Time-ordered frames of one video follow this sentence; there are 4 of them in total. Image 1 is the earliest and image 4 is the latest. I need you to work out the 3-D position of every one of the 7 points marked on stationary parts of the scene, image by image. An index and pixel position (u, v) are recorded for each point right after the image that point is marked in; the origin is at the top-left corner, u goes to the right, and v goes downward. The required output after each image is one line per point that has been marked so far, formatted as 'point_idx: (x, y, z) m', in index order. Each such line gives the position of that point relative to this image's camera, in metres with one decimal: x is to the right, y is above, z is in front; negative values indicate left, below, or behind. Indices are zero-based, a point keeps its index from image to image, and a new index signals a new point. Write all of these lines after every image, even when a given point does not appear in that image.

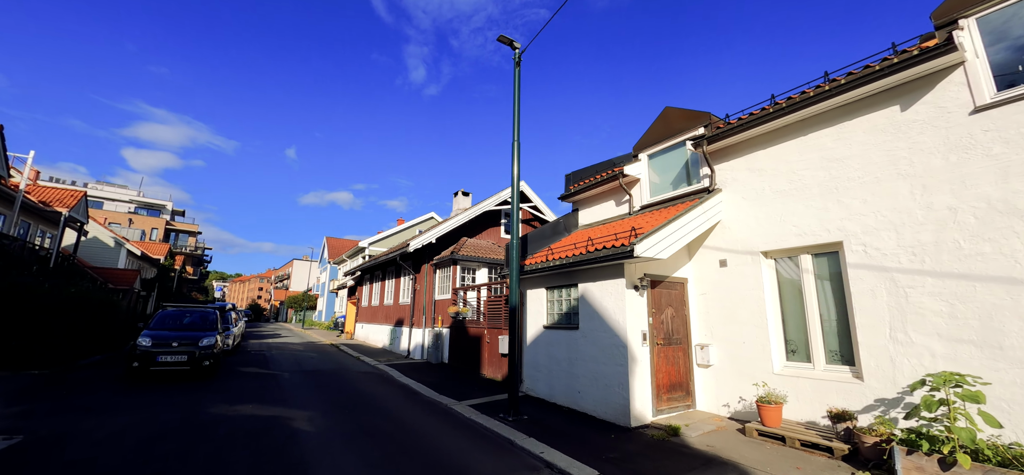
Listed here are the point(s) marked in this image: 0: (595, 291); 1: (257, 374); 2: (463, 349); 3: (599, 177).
0: (+1.6, -1.0, +7.8) m
1: (-6.6, -3.5, +10.6) m
2: (-1.6, -3.5, +13.0) m
3: (+2.2, +1.5, +10.5) m
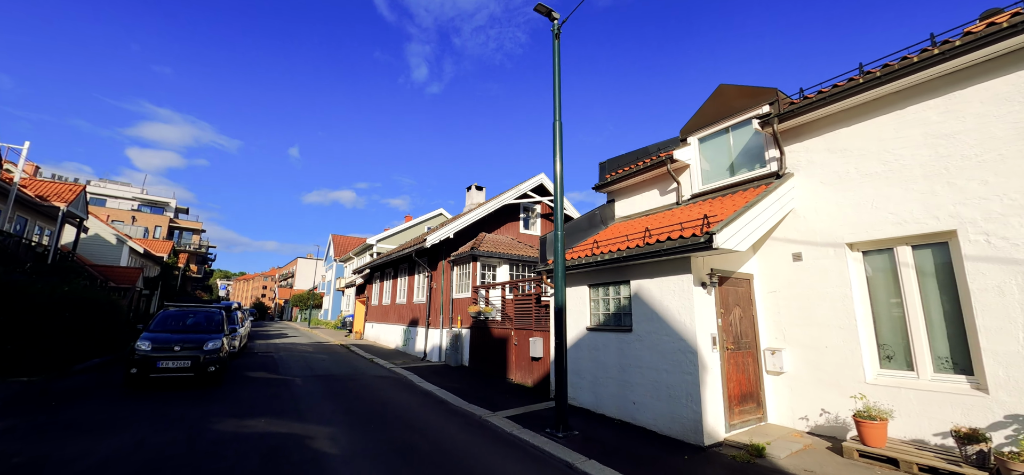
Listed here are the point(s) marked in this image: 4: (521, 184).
0: (+2.3, -0.9, +6.8) m
1: (-5.8, -3.4, +9.7) m
2: (-0.8, -3.4, +12.1) m
3: (+3.0, +1.7, +9.6) m
4: (+0.3, +2.1, +16.1) m
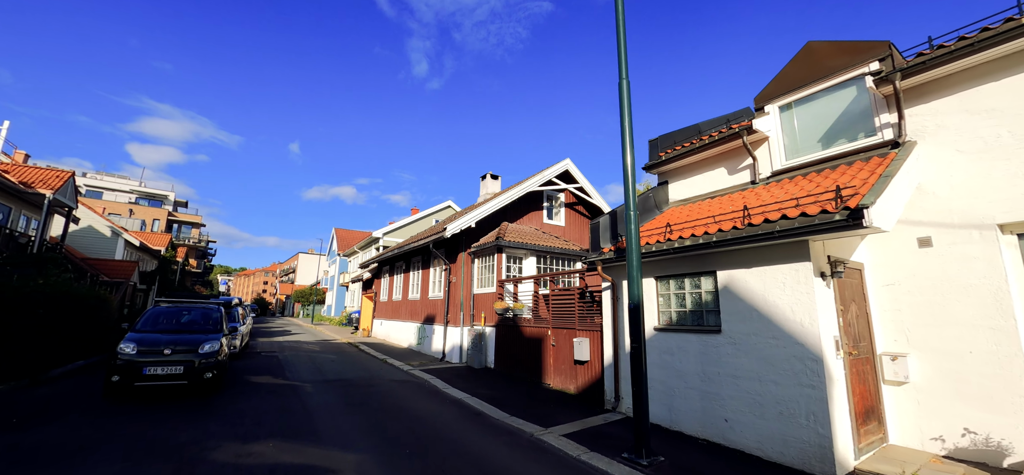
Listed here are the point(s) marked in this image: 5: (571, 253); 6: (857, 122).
0: (+3.2, -0.6, +5.6) m
1: (-4.9, -3.1, +8.5) m
2: (+0.1, -3.0, +10.8) m
3: (+3.9, +2.0, +8.3) m
4: (+1.2, +2.4, +14.8) m
5: (+1.9, -0.5, +13.5) m
6: (+5.6, +1.9, +6.7) m
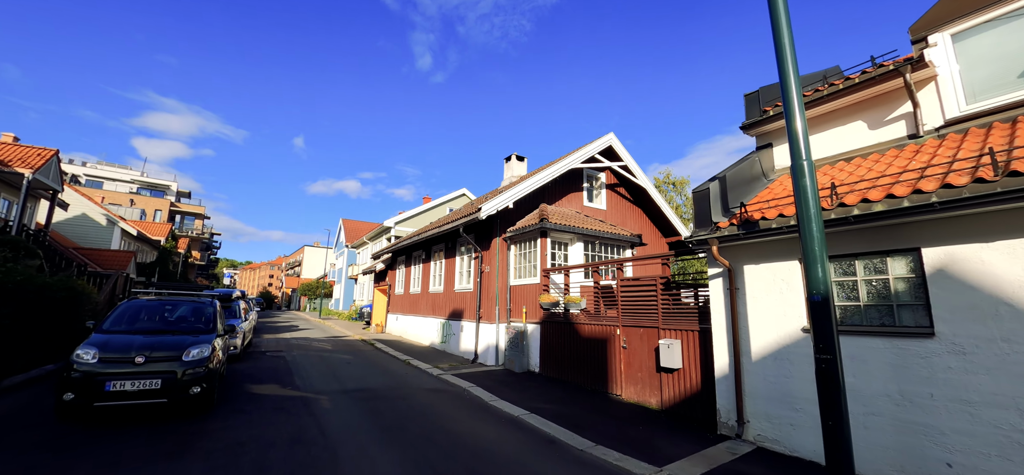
0: (+4.3, -0.2, +3.7) m
1: (-3.8, -2.6, +6.7) m
2: (+1.3, -2.6, +9.0) m
3: (+5.1, +2.4, +6.4) m
4: (+2.4, +2.9, +12.9) m
5: (+3.1, -0.1, +11.7) m
6: (+6.7, +2.3, +4.8) m
